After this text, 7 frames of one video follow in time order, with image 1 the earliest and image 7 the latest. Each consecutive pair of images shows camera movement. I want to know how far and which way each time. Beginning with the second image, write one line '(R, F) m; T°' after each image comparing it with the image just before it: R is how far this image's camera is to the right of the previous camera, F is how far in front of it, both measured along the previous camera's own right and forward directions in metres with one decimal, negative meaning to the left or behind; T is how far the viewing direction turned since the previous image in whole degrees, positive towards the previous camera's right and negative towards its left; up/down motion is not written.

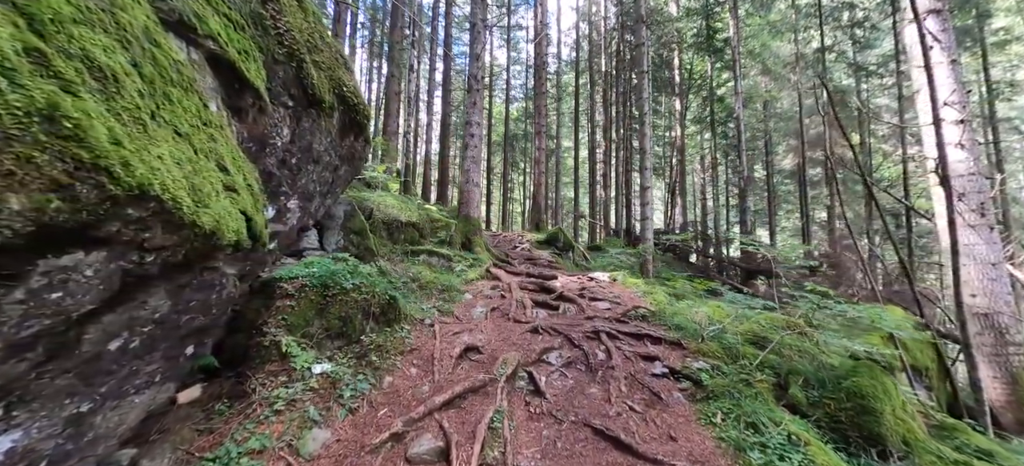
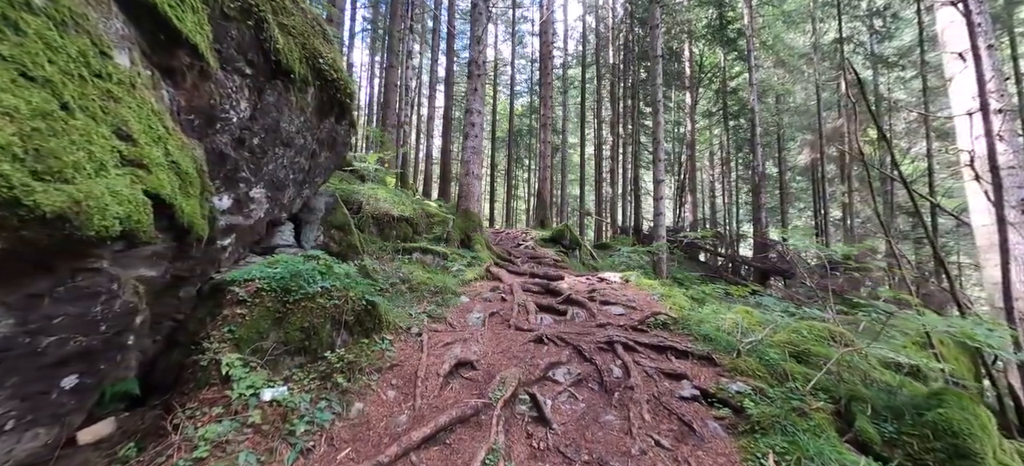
(0.0, +0.7) m; -1°
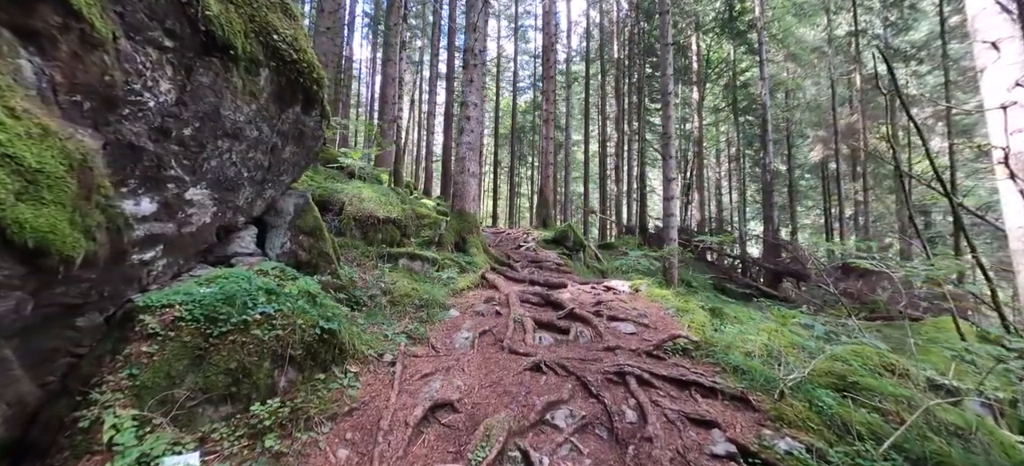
(+0.1, +0.8) m; 0°
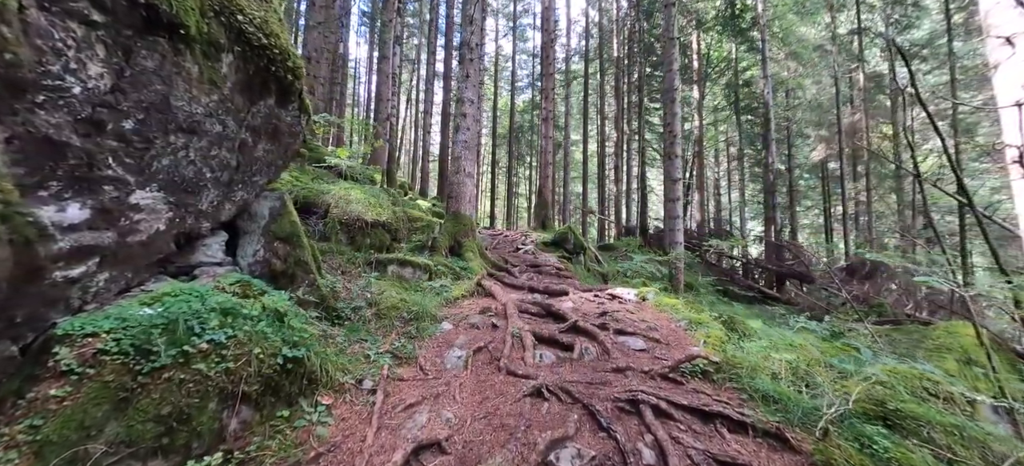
(0.0, +0.5) m; 0°
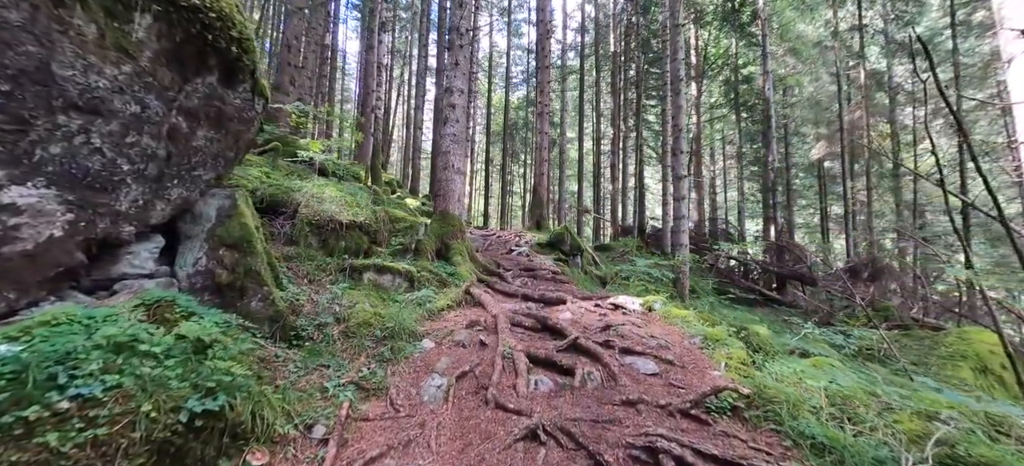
(0.0, +0.7) m; +1°
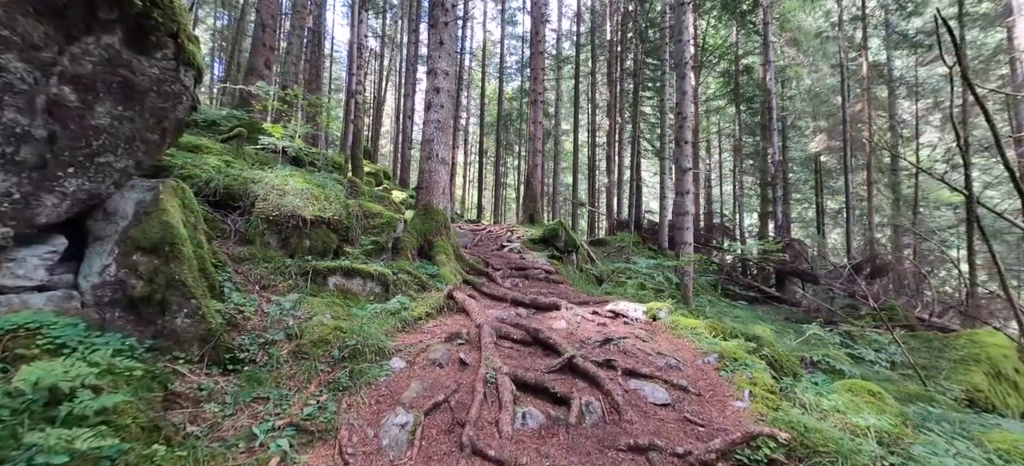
(+0.1, +0.7) m; +1°
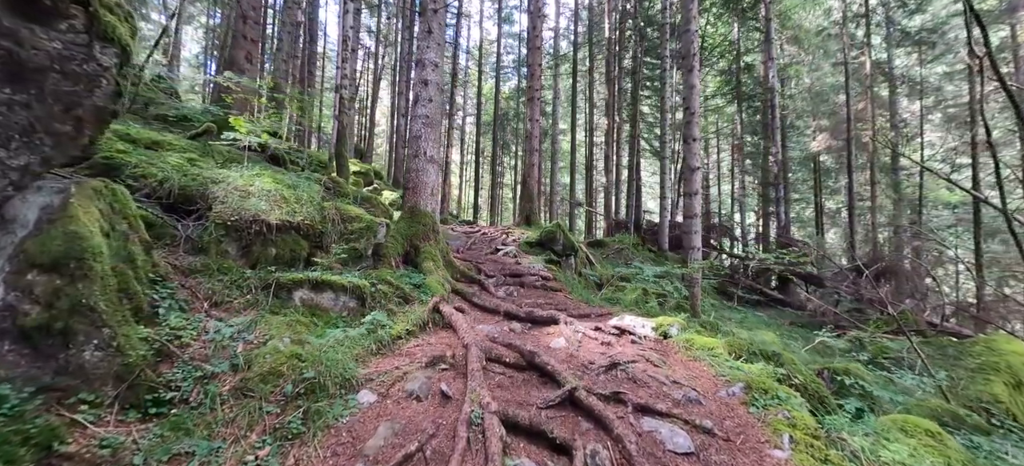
(+0.1, +0.6) m; 0°
